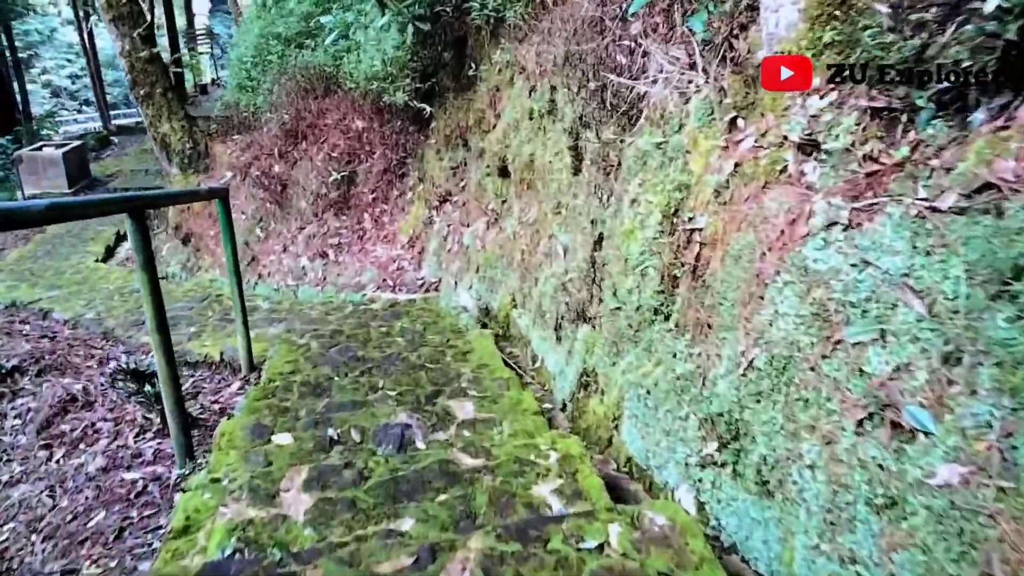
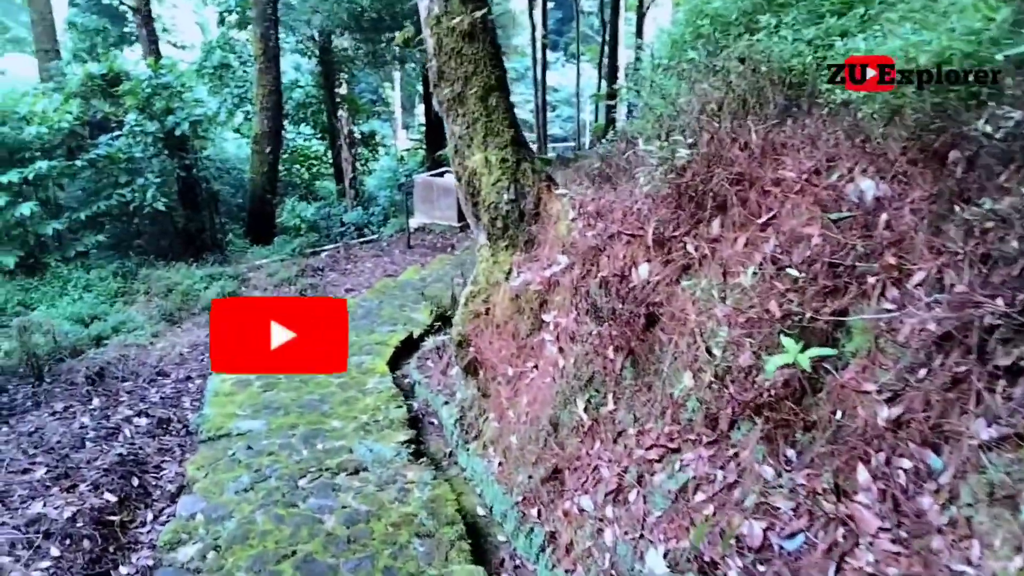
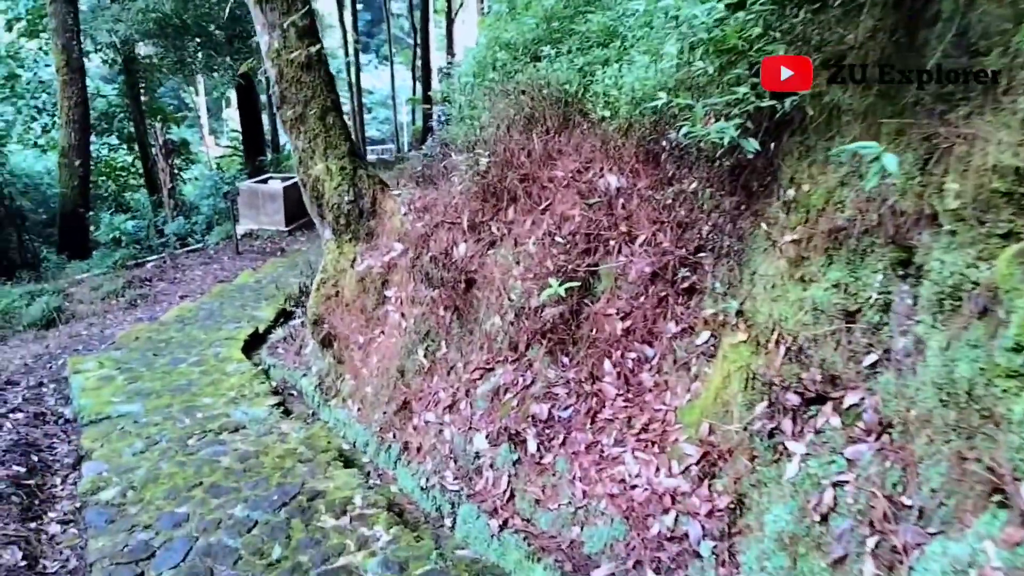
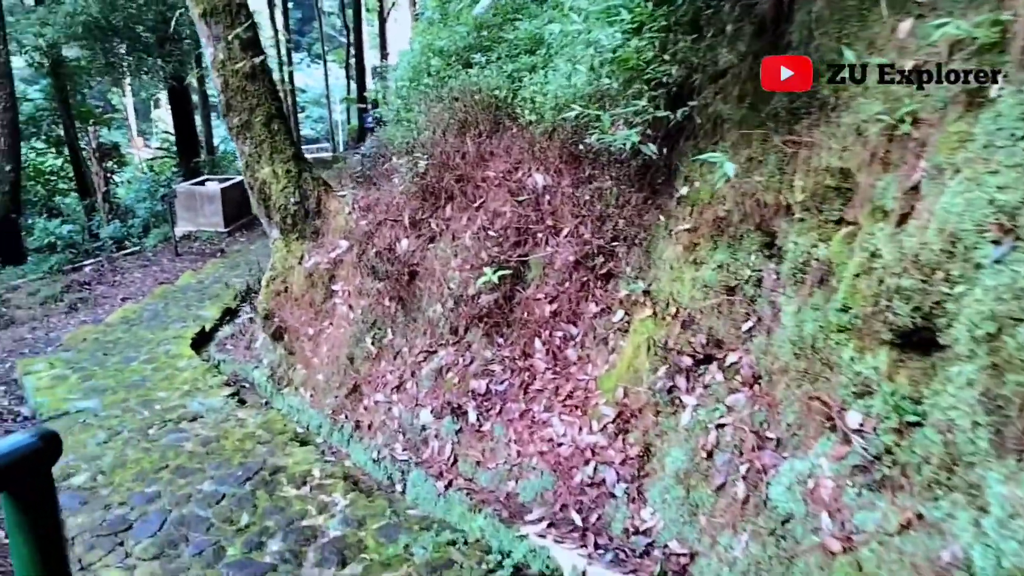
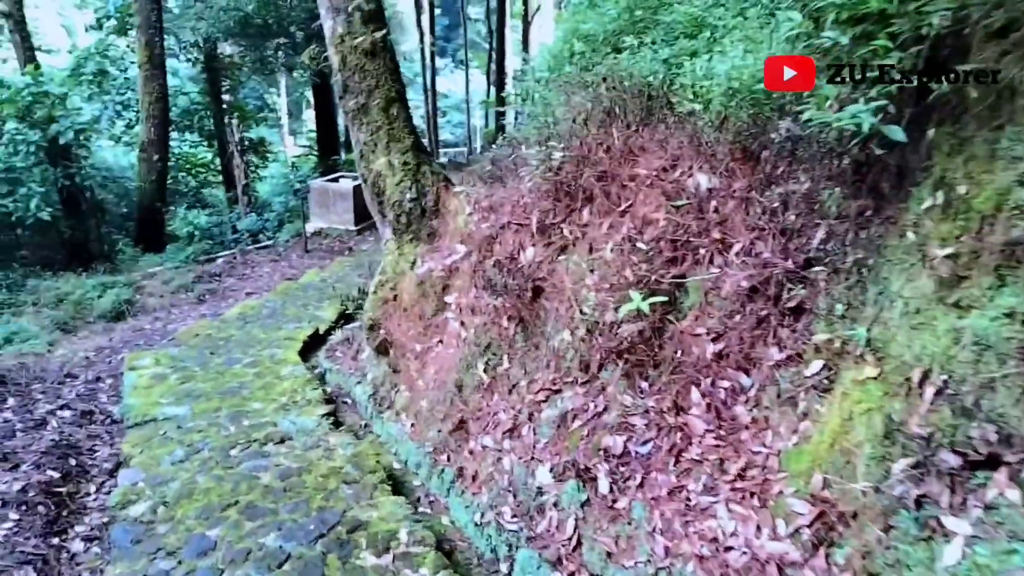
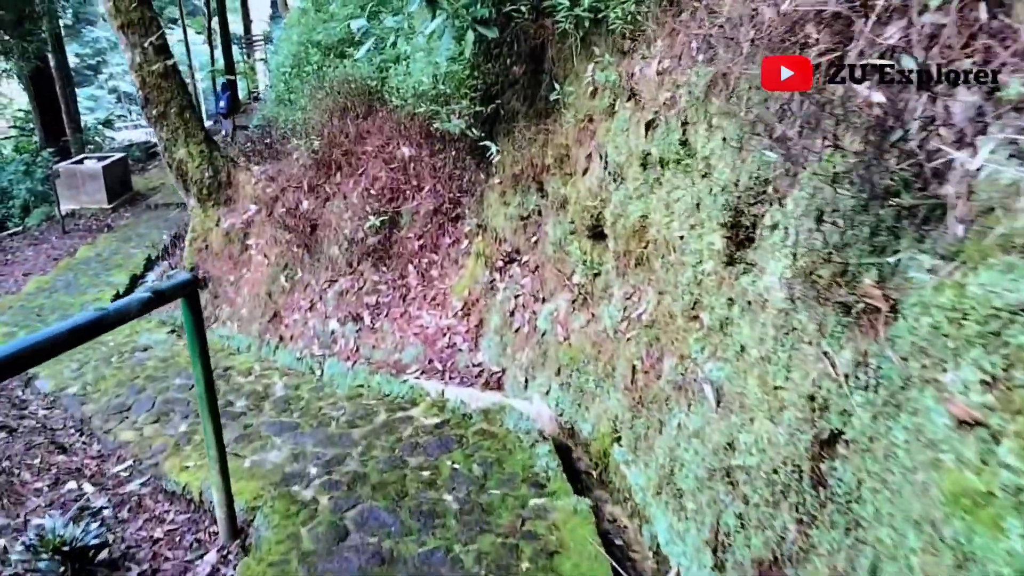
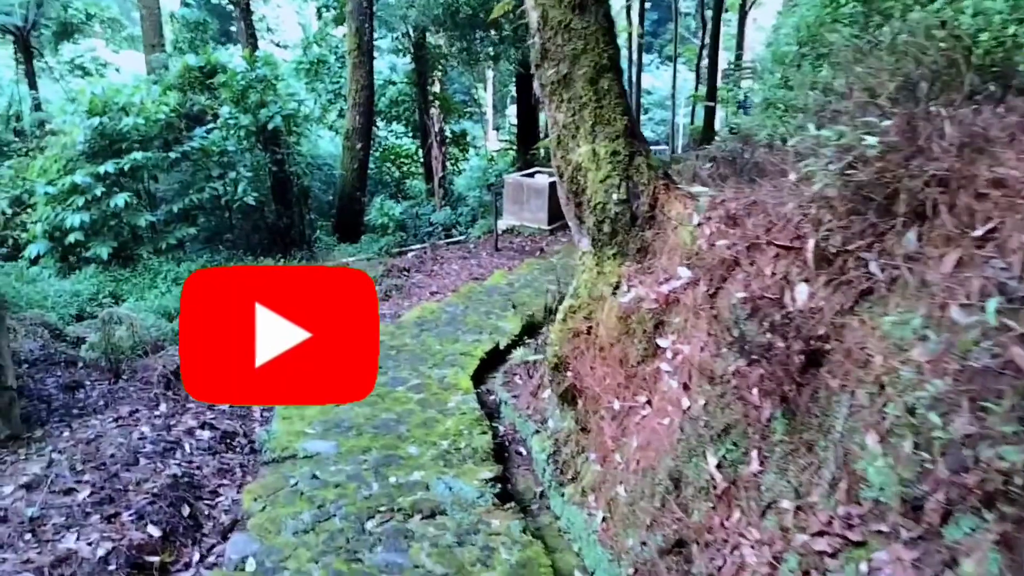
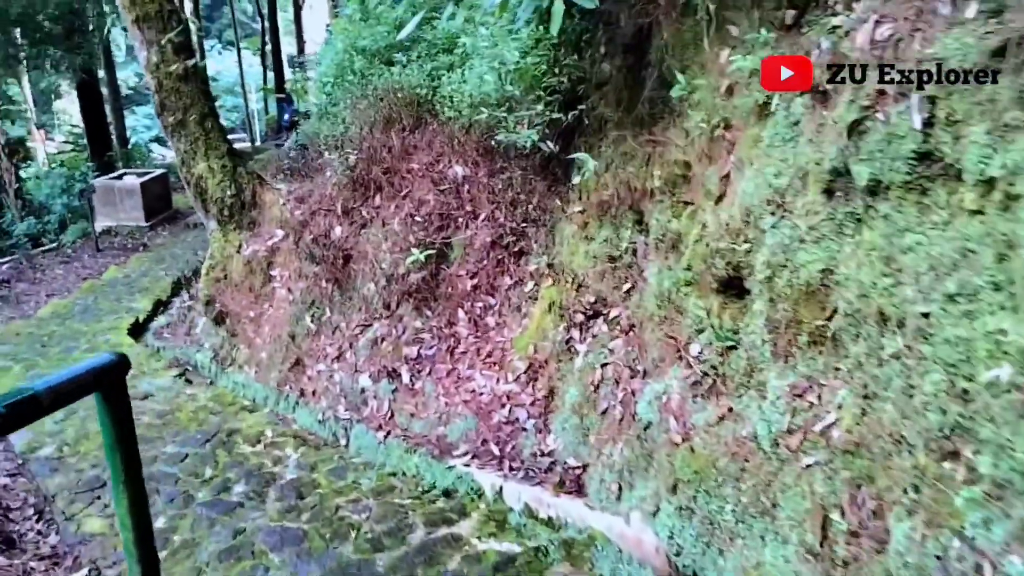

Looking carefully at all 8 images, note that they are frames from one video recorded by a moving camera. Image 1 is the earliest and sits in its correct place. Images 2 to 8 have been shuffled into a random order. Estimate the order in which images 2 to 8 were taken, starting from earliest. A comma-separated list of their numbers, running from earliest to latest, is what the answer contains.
6, 8, 4, 3, 5, 2, 7
